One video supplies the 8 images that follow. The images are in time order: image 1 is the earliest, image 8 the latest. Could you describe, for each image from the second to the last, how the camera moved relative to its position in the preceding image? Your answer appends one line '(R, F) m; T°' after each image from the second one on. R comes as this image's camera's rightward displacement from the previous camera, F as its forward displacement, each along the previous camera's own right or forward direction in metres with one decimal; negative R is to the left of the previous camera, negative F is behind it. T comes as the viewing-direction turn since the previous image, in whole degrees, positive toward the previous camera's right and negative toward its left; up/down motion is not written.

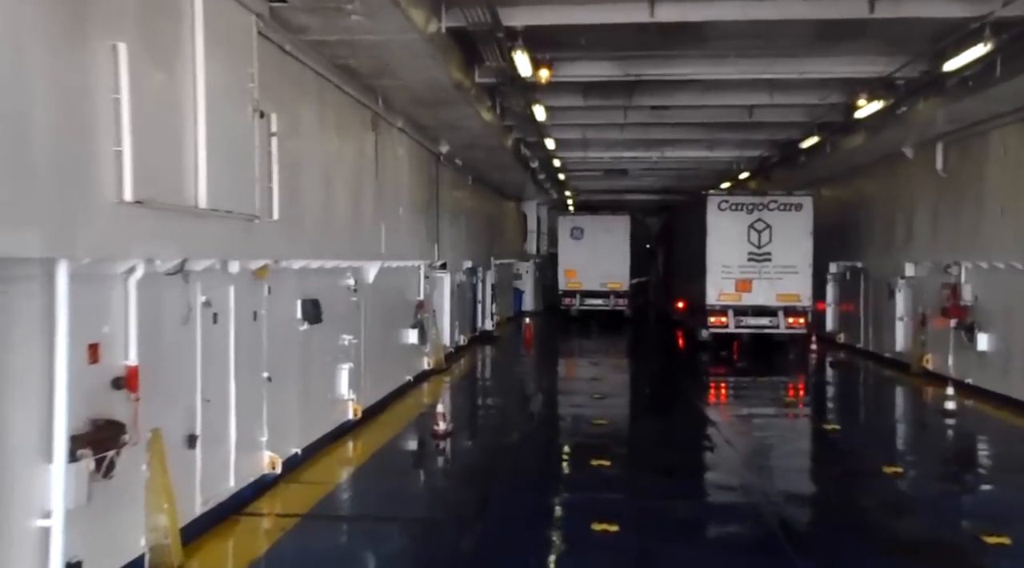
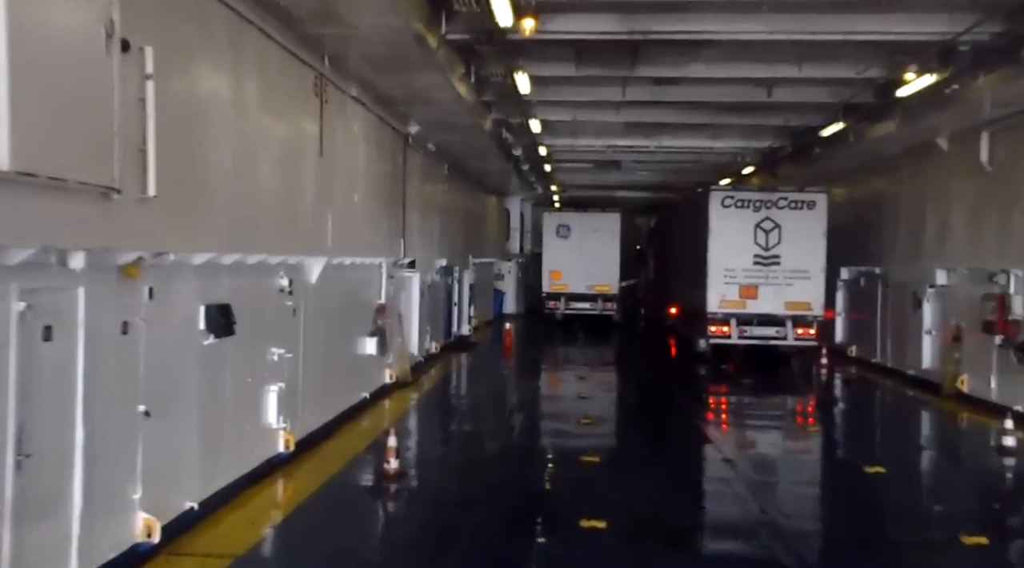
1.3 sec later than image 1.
(+0.1, +2.3) m; +1°
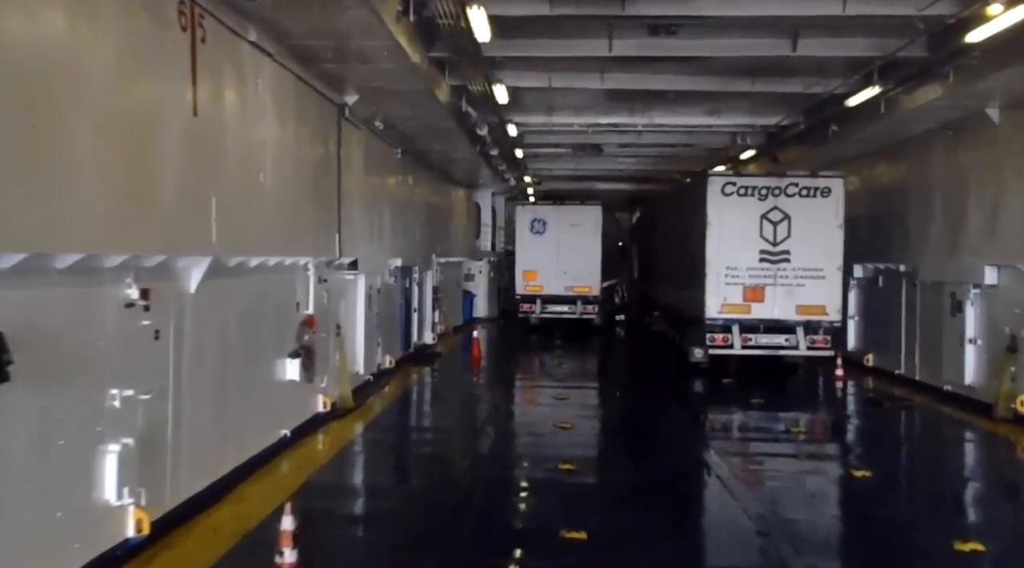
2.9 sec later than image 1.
(+0.2, +2.9) m; +1°
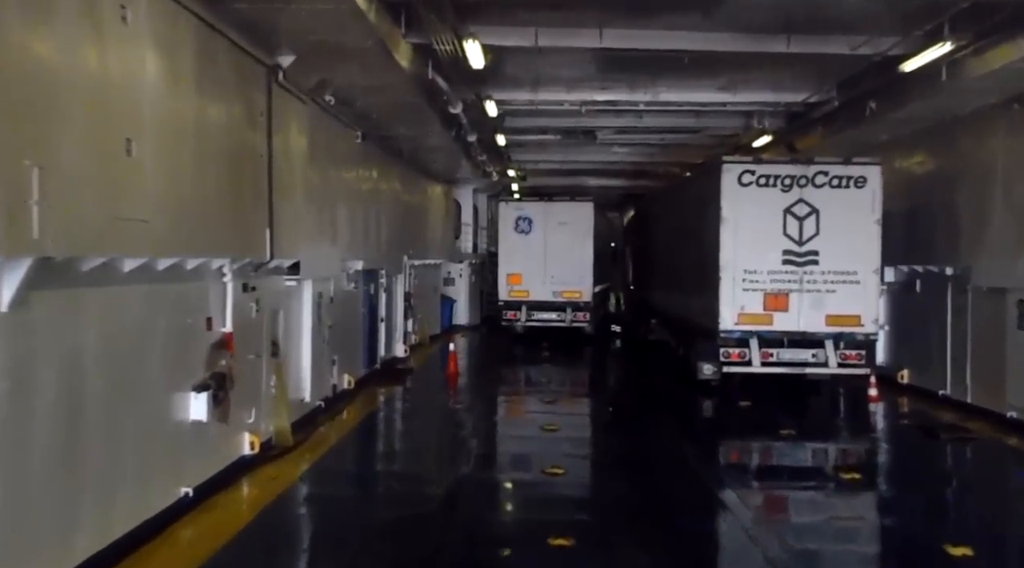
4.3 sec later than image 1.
(+0.1, +2.6) m; +1°
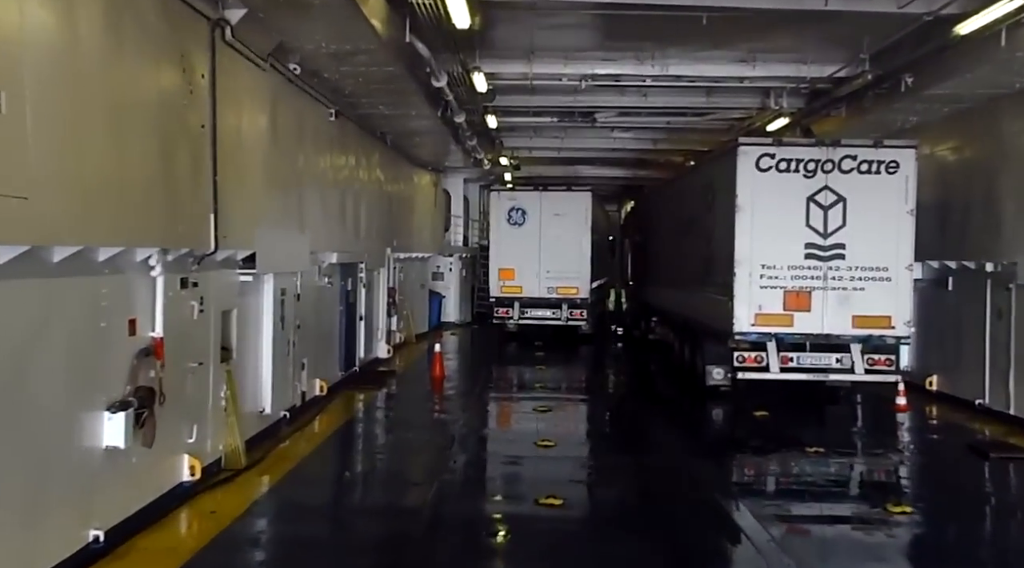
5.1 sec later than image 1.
(0.0, +1.5) m; 0°
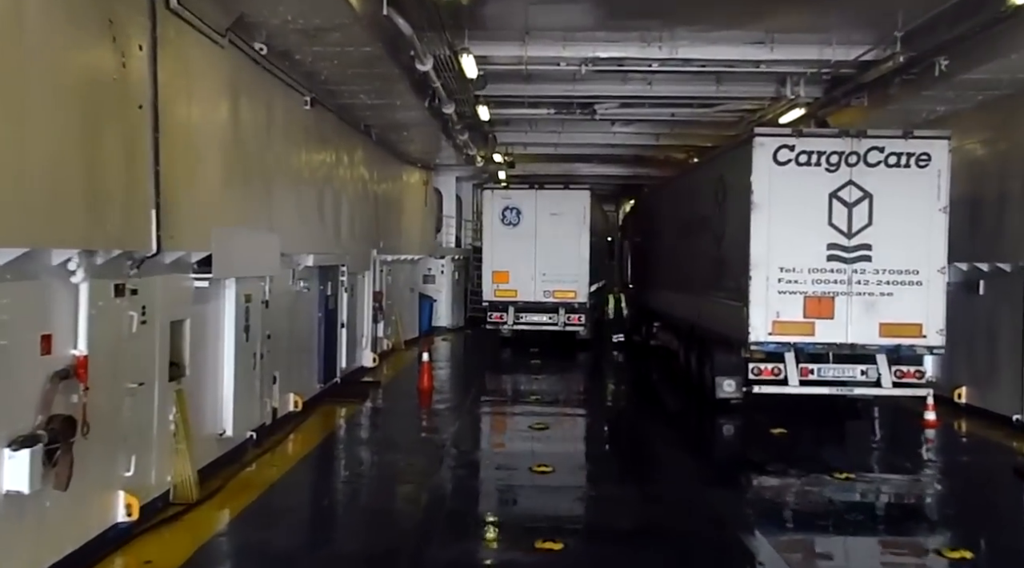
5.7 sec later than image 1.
(0.0, +1.2) m; 0°
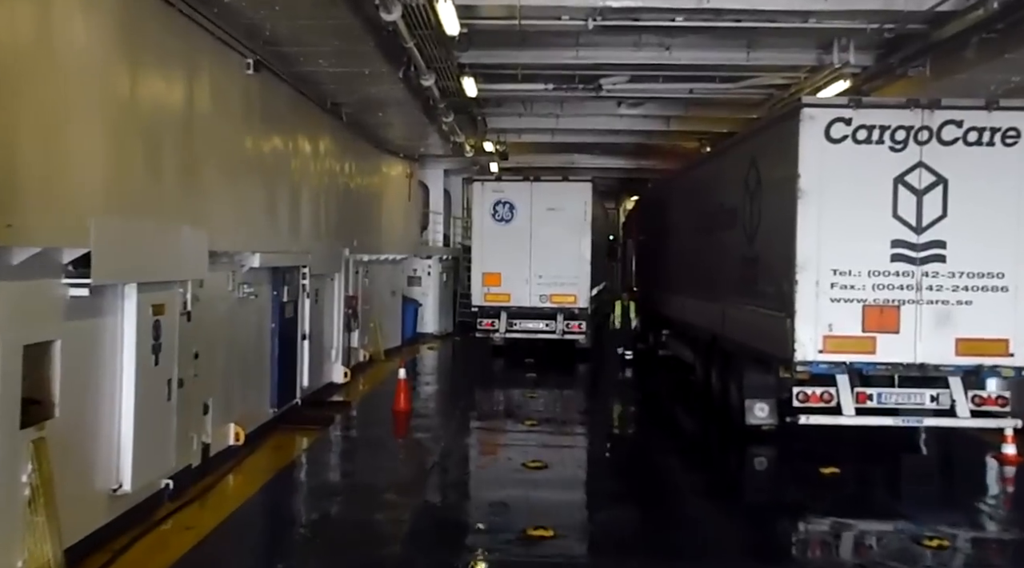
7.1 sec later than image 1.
(0.0, +2.3) m; 0°
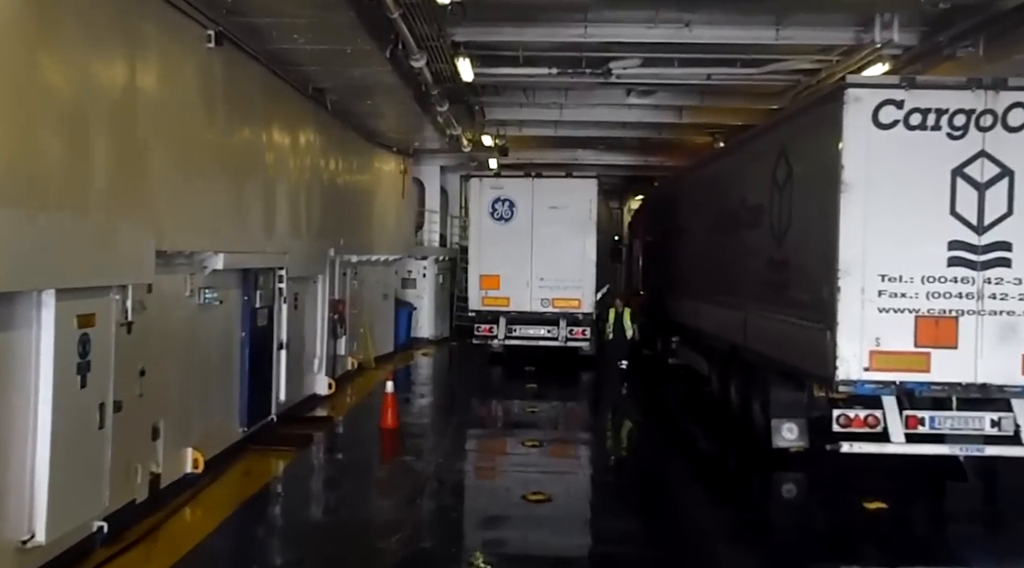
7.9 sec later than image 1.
(0.0, +1.3) m; 0°
